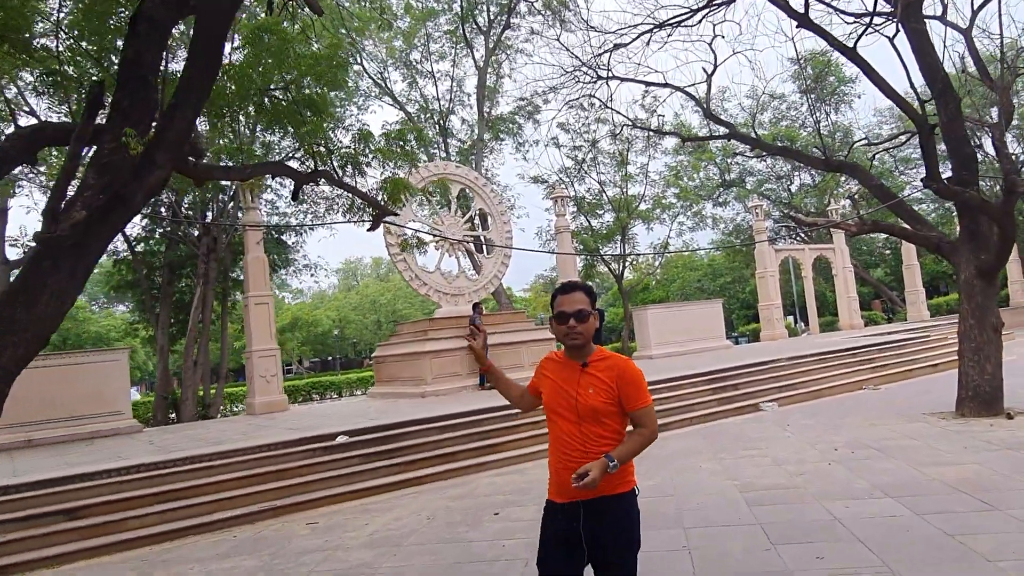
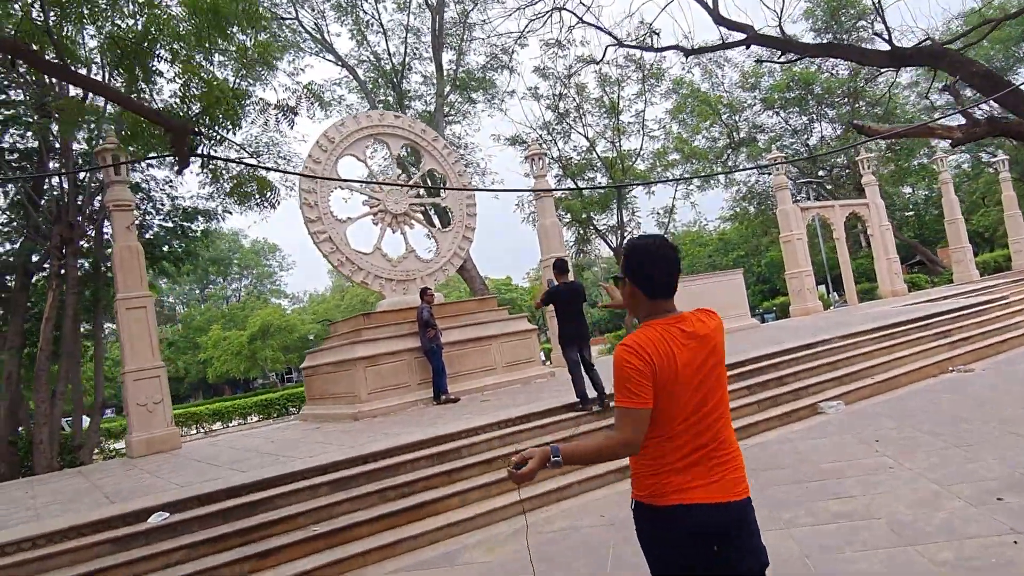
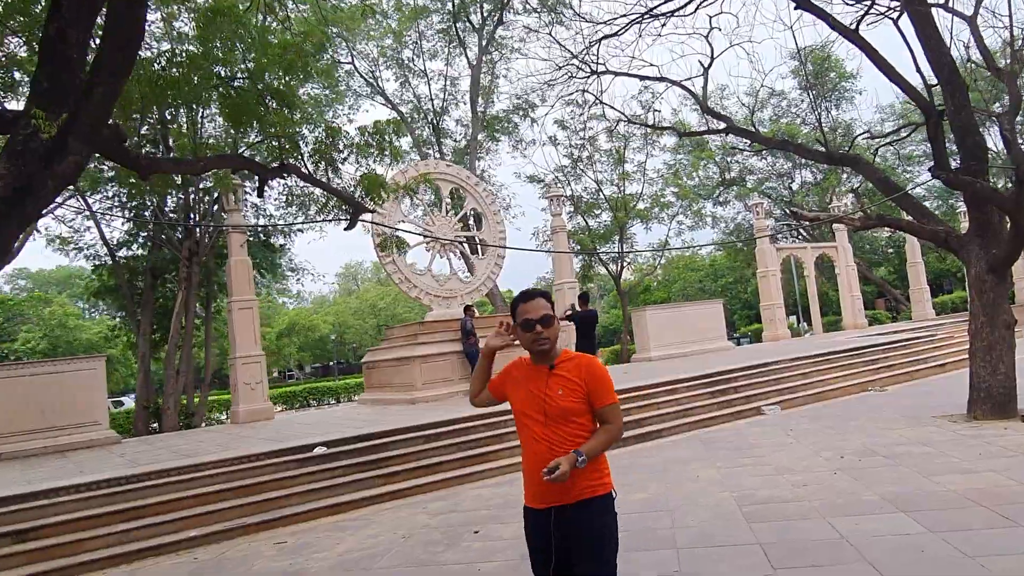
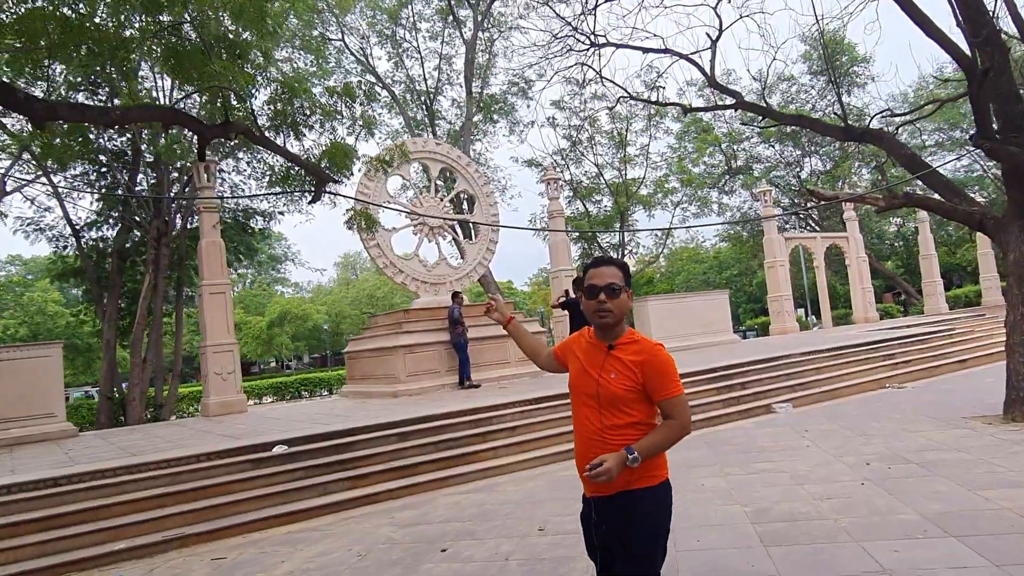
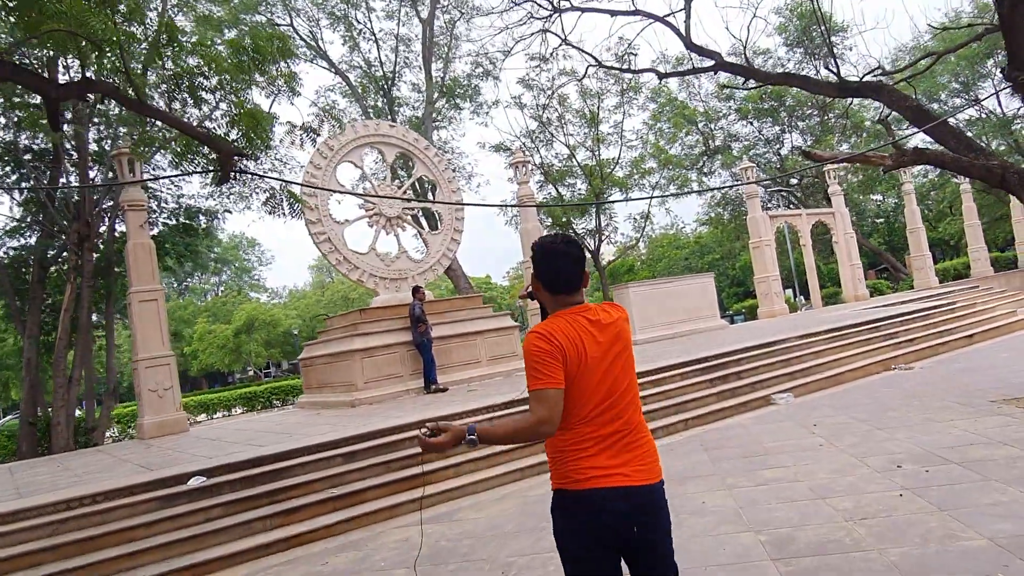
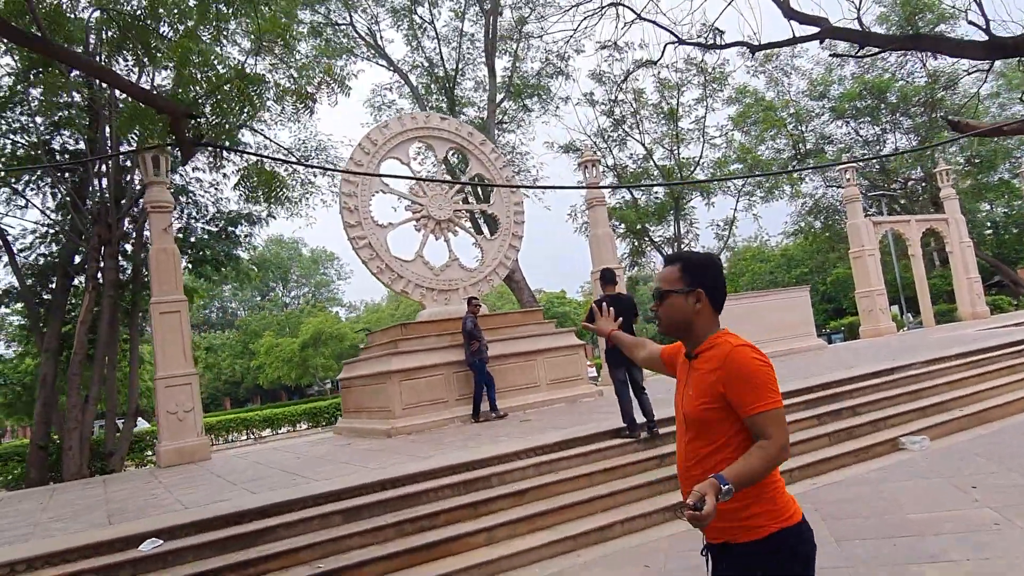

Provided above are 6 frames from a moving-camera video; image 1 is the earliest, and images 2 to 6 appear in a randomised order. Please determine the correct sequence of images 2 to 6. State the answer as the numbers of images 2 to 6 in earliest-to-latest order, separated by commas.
3, 4, 5, 2, 6
